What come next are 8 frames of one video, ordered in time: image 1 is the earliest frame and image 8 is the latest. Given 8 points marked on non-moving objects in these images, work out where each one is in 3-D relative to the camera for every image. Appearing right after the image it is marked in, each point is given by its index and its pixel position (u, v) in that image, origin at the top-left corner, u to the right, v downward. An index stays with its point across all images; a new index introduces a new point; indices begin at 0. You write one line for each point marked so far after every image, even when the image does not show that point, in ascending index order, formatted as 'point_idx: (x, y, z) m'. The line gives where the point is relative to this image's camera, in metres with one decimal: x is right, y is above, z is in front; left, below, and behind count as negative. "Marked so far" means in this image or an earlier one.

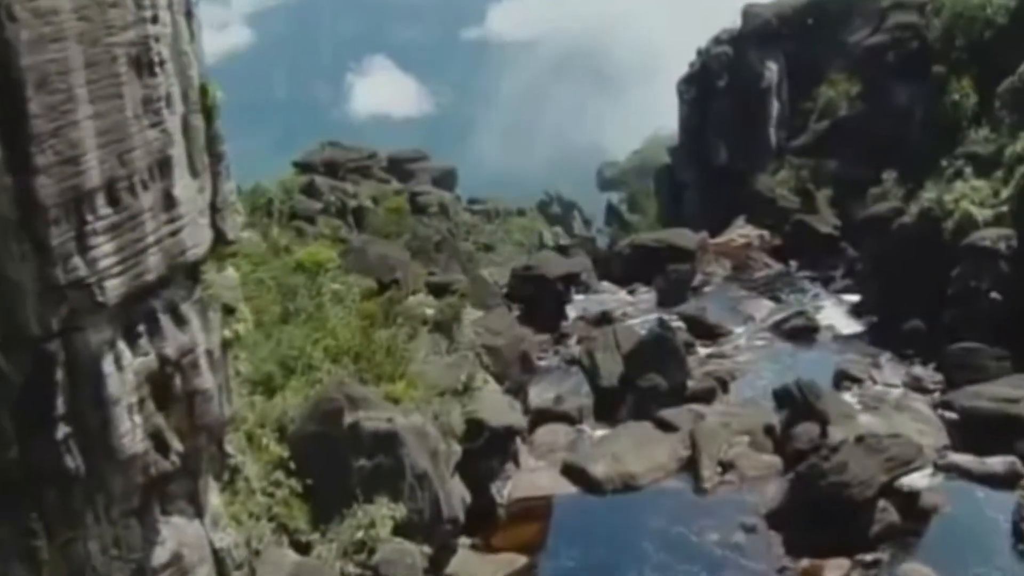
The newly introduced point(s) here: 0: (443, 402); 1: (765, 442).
0: (-0.7, -1.2, +16.3) m
1: (+3.0, -1.8, +17.9) m
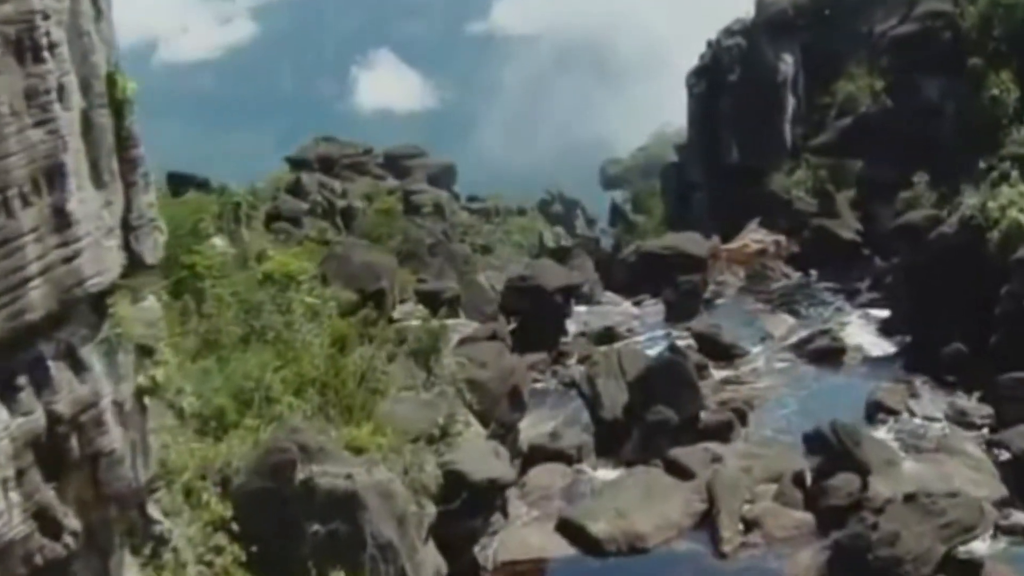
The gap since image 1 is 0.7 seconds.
0: (-0.9, -1.5, +13.8) m
1: (+2.8, -2.1, +15.4) m
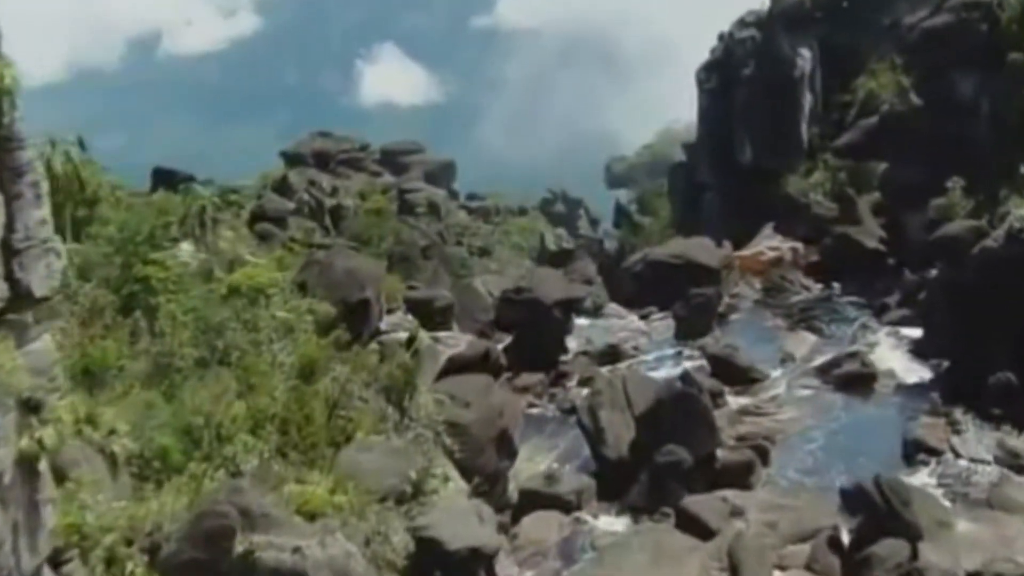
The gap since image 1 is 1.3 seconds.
0: (-1.0, -1.7, +11.5) m
1: (+2.7, -2.3, +13.1) m
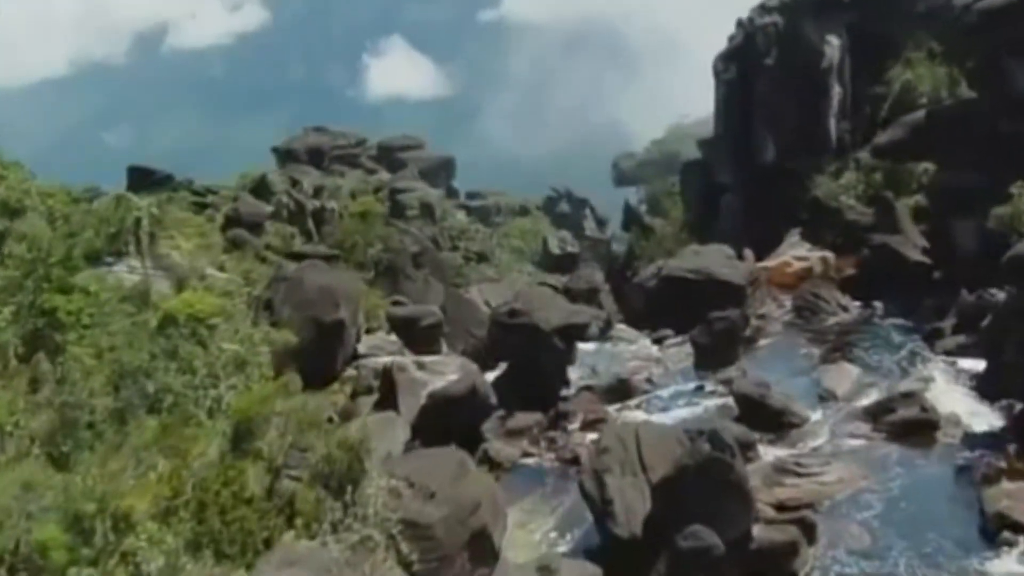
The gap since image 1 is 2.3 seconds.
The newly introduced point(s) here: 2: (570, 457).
0: (-1.1, -2.0, +8.2) m
1: (+2.6, -2.7, +9.8) m
2: (+0.7, -1.9, +17.7) m
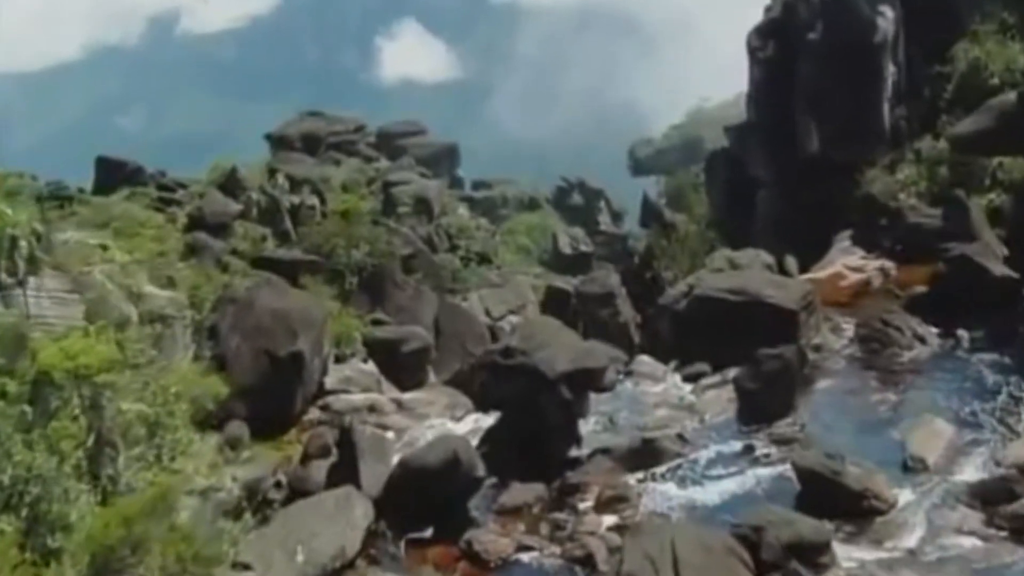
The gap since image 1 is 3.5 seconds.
0: (-1.3, -2.5, +3.9) m
1: (+2.4, -3.1, +5.5) m
2: (+0.6, -2.3, +13.4) m
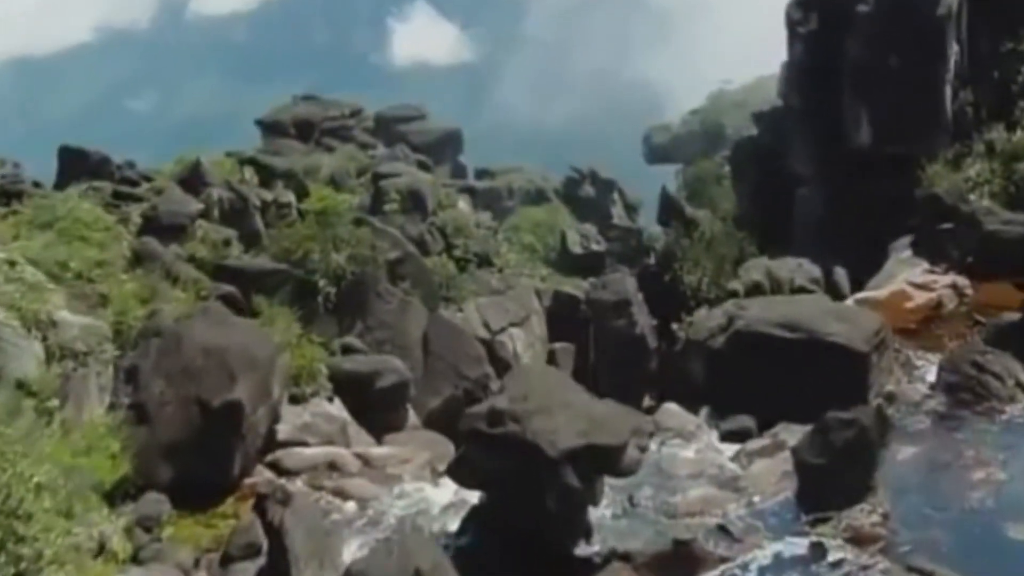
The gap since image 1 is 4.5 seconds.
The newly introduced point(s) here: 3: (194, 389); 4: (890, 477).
0: (-1.5, -3.0, +0.1) m
1: (+2.3, -3.6, +1.6) m
2: (+0.5, -2.7, +9.5) m
3: (-3.2, -1.0, +15.3) m
4: (+3.2, -1.5, +13.0) m
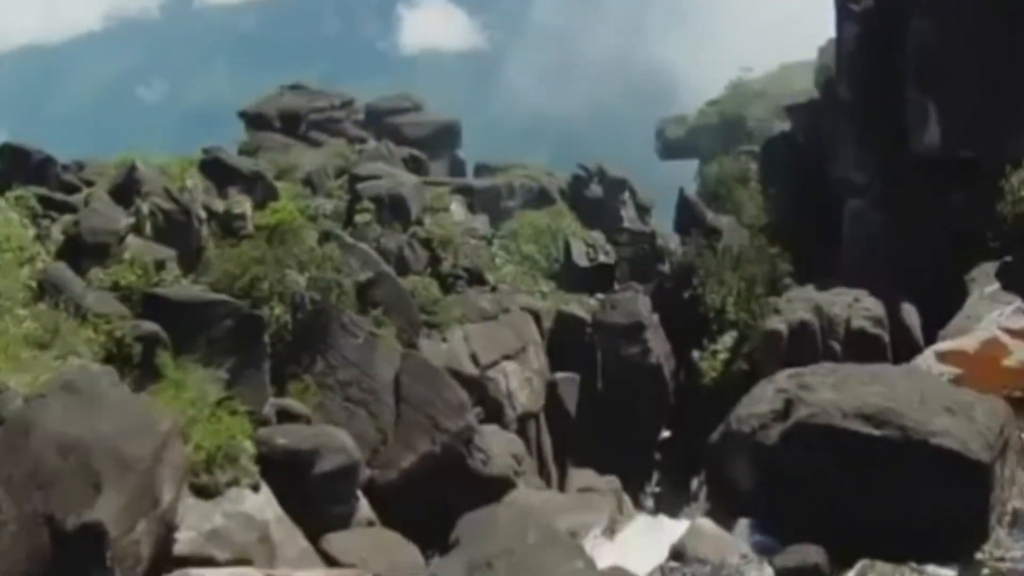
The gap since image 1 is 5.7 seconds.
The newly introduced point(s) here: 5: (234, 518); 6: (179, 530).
0: (-1.8, -3.7, -4.2) m
1: (+2.0, -4.2, -2.7) m
2: (+0.3, -3.3, +5.2) m
3: (-3.4, -1.5, +11.0) m
4: (+3.0, -2.1, +8.7) m
5: (-2.4, -2.0, +13.1) m
6: (-2.7, -2.0, +12.6) m
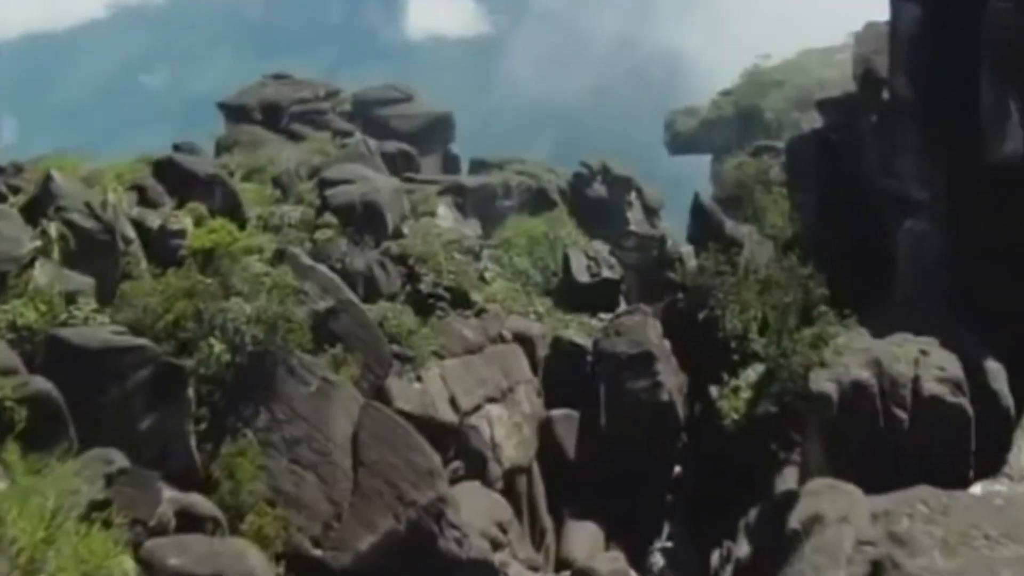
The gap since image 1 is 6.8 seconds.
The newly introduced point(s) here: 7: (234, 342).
0: (-2.1, -4.3, -7.8) m
1: (+1.7, -4.9, -6.4) m
2: (0.0, -3.8, +1.5) m
3: (-3.6, -2.1, +7.3) m
4: (+2.8, -2.6, +5.0) m
5: (-2.6, -2.5, +9.5) m
6: (-3.0, -2.5, +8.9) m
7: (-3.2, -0.7, +17.4) m
